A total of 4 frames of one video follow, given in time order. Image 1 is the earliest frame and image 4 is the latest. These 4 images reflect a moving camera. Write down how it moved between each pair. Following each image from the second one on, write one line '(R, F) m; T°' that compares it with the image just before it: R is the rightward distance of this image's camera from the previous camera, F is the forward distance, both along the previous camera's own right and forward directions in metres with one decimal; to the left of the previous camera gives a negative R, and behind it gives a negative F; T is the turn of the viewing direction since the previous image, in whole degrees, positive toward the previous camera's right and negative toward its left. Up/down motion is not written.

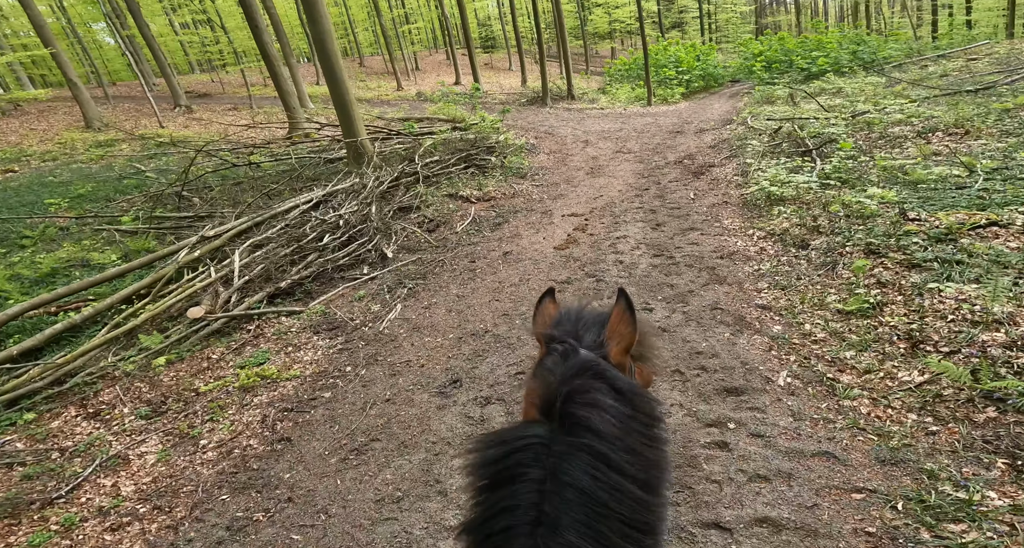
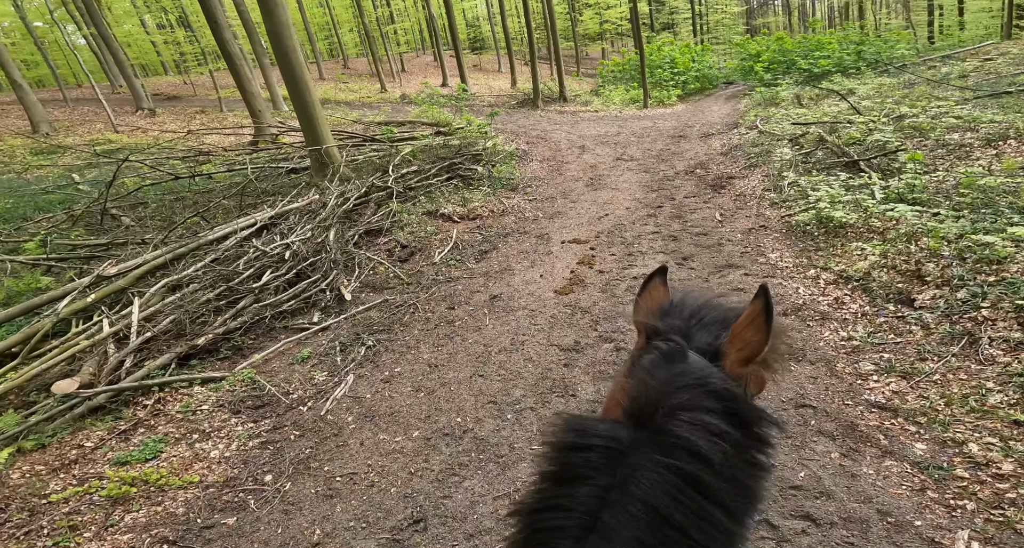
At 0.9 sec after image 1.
(0.0, +2.3) m; +1°
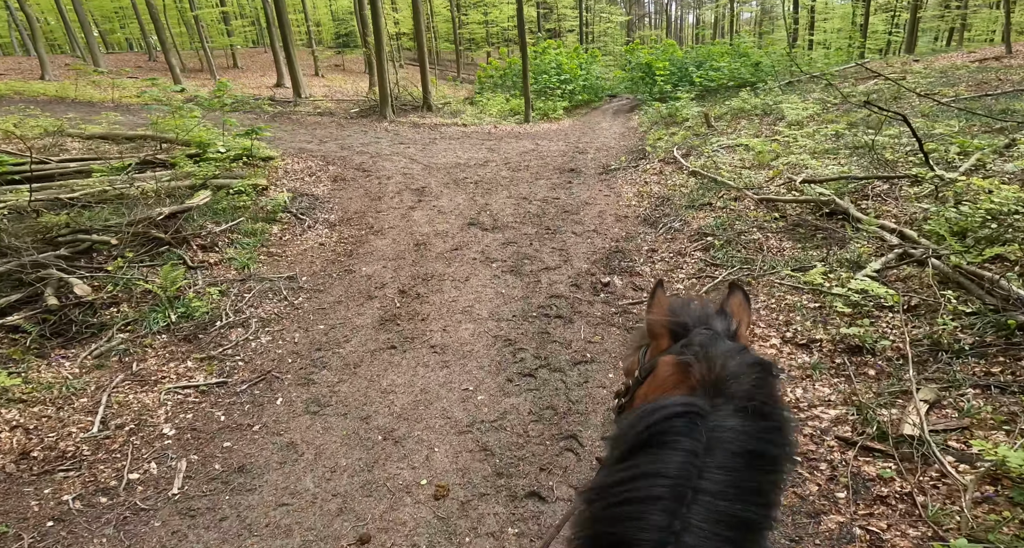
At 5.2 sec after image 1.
(+2.1, +8.2) m; +10°
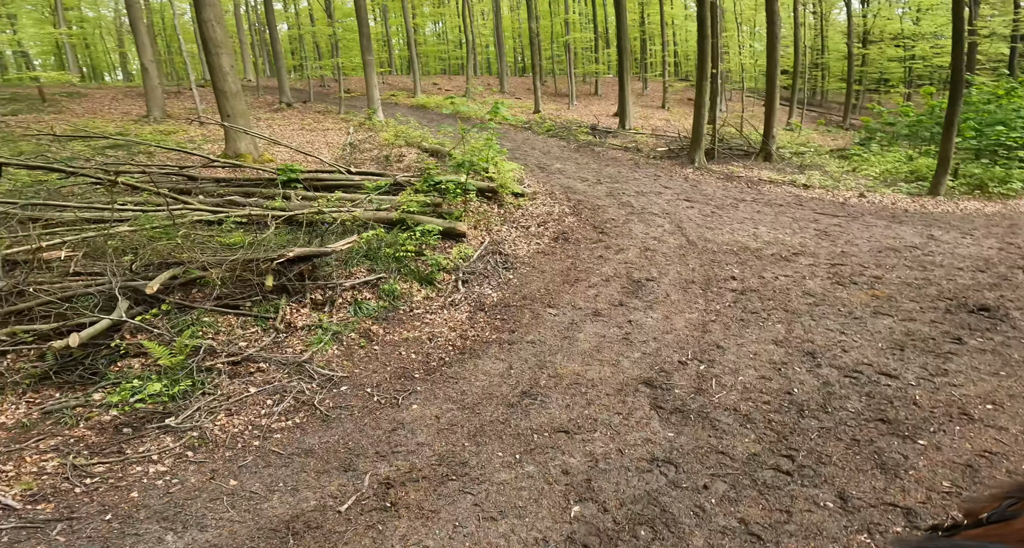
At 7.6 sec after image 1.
(+1.4, +4.3) m; -38°
